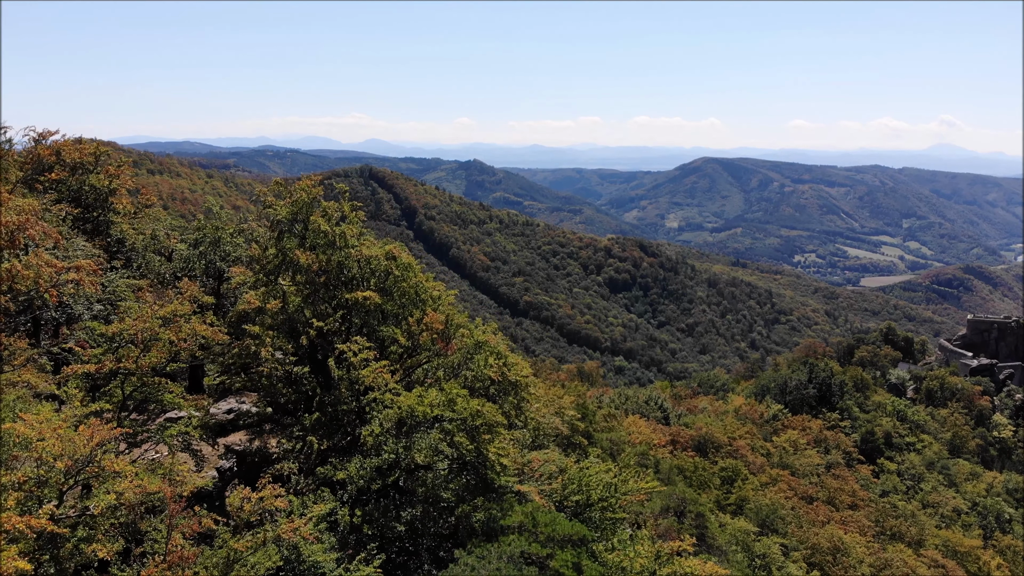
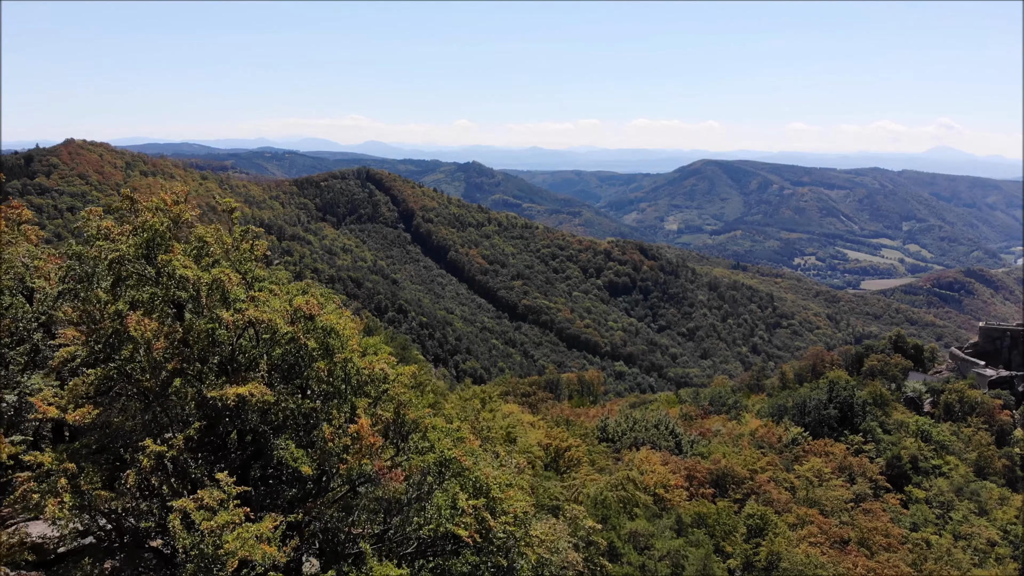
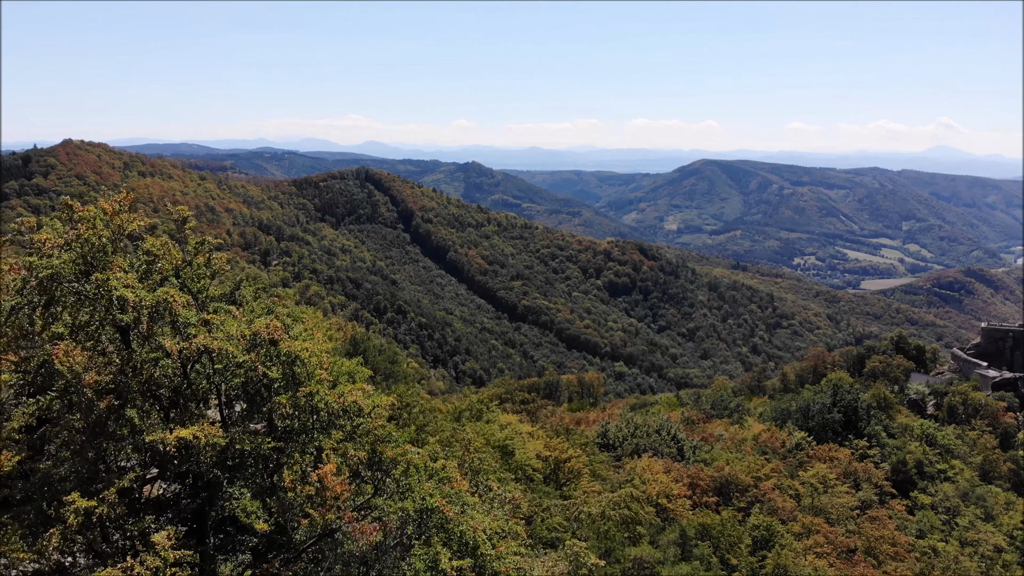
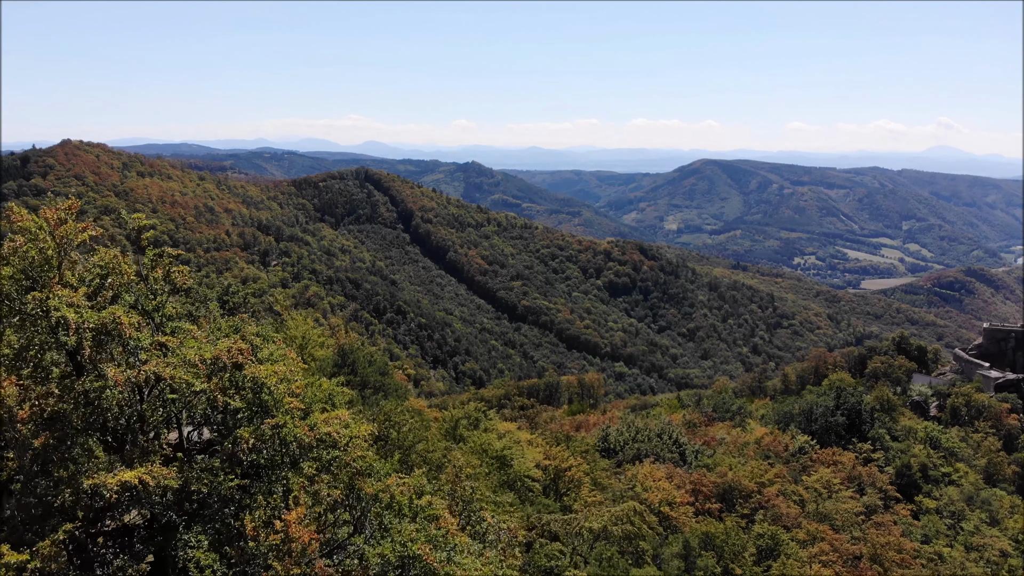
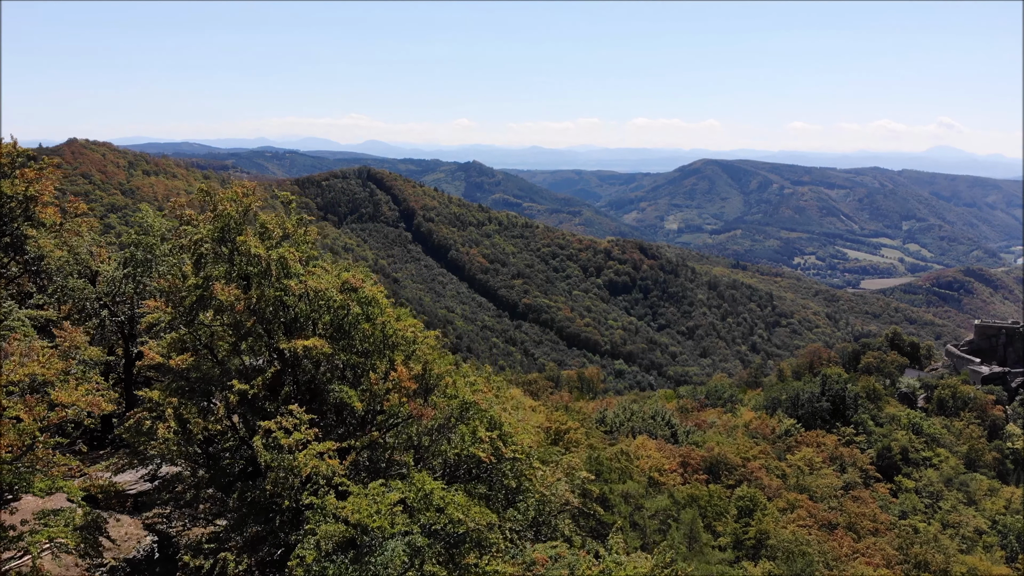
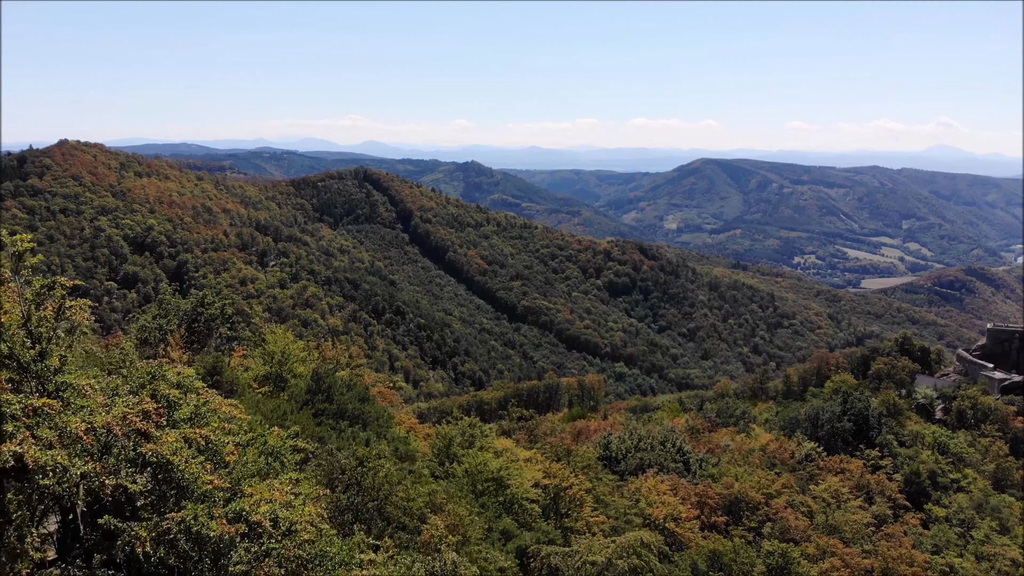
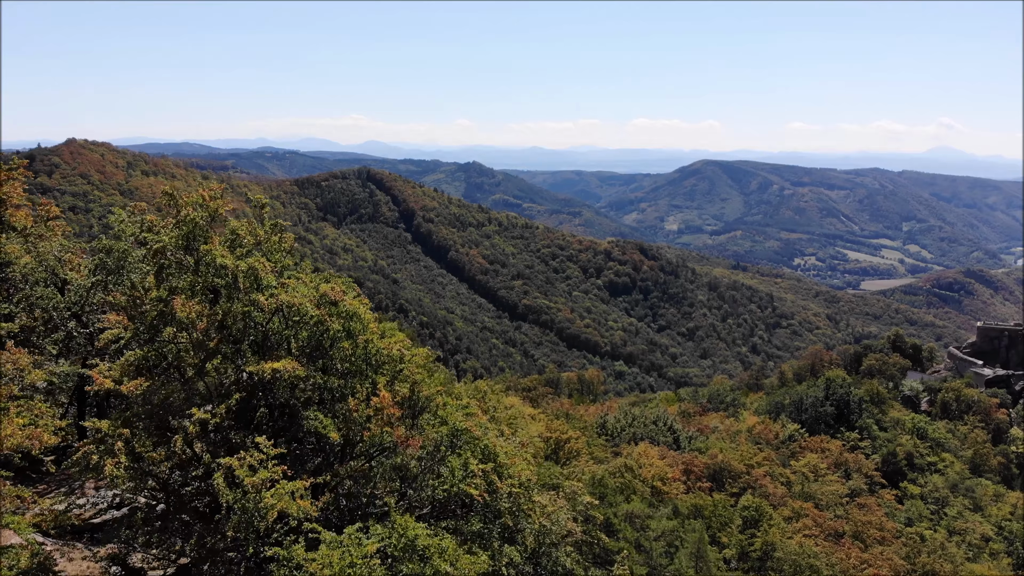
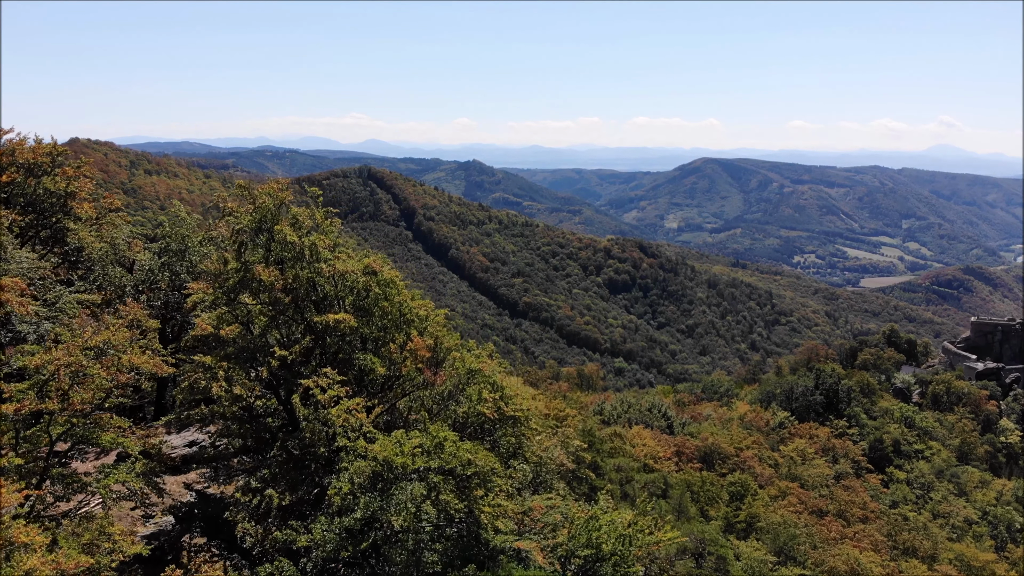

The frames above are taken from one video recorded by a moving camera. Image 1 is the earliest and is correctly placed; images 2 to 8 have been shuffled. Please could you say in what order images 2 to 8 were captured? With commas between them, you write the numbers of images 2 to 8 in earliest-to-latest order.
8, 5, 7, 2, 3, 4, 6
